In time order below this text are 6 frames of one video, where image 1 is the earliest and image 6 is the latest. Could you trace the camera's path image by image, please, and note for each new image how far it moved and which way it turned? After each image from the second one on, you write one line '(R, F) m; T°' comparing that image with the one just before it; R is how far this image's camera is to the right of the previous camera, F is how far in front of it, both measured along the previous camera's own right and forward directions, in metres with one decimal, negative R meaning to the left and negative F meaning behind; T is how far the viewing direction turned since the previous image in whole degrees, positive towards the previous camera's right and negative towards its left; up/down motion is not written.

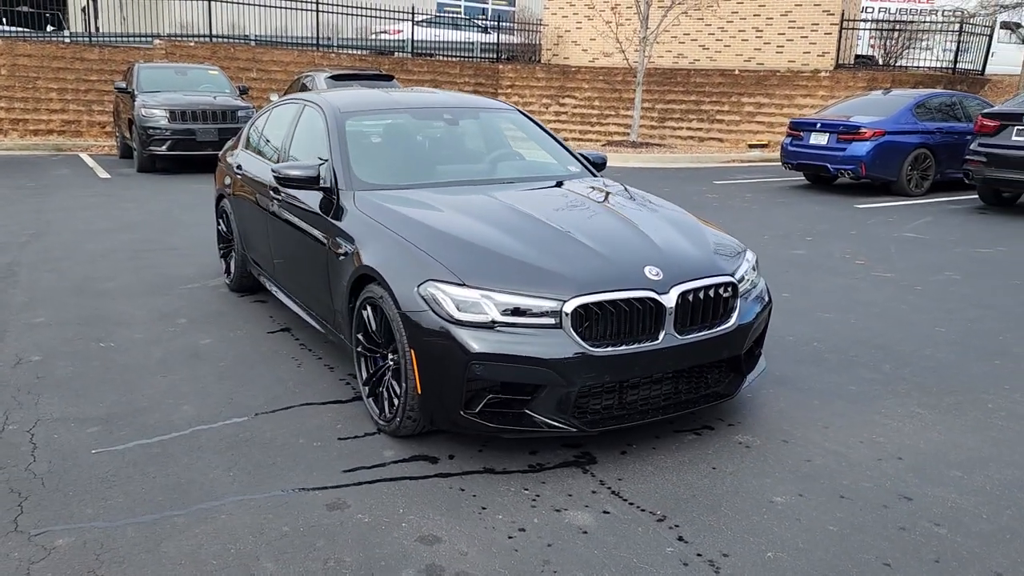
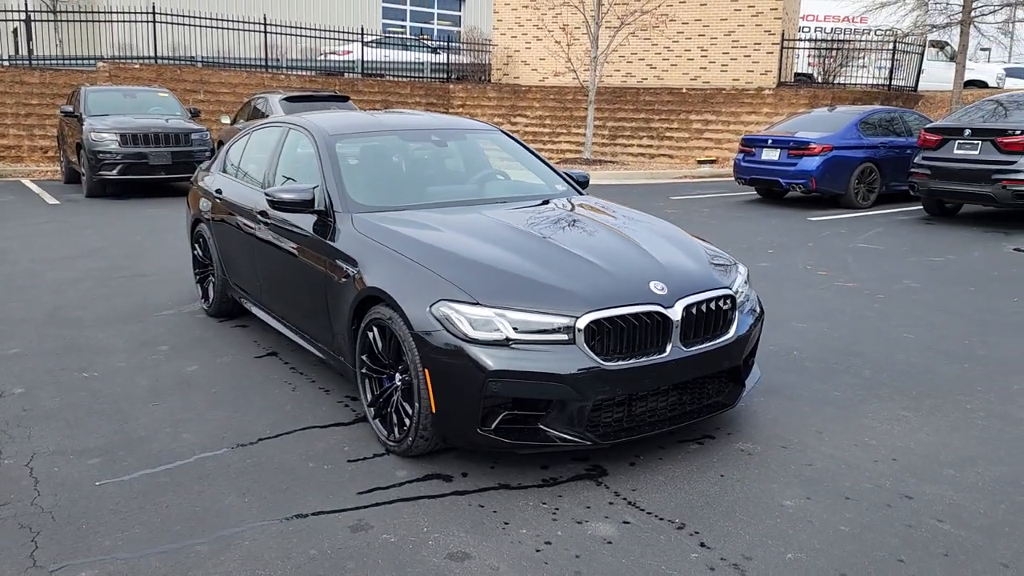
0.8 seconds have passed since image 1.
(-0.3, -0.1) m; +4°
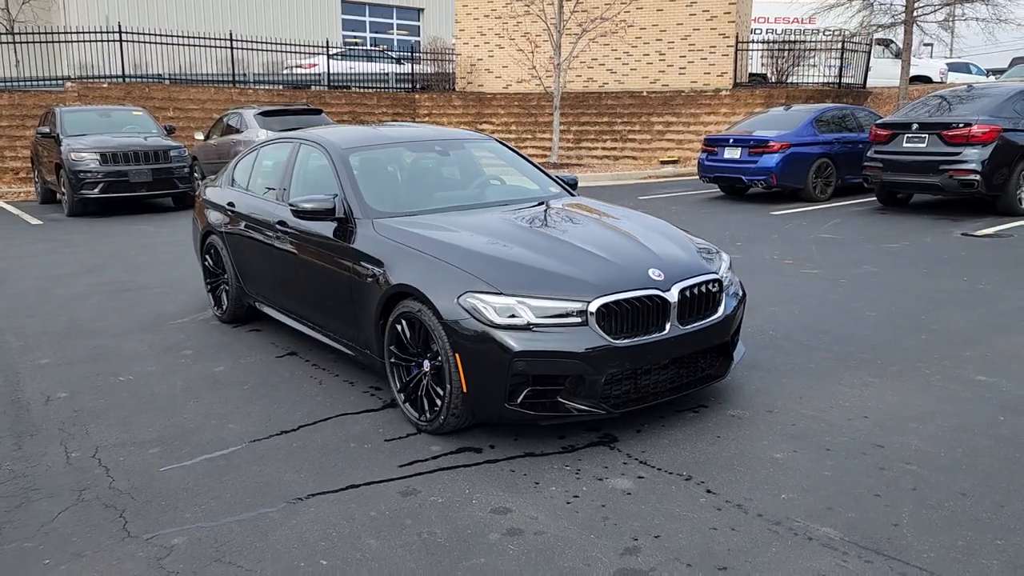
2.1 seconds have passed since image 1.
(-0.3, -0.5) m; +3°
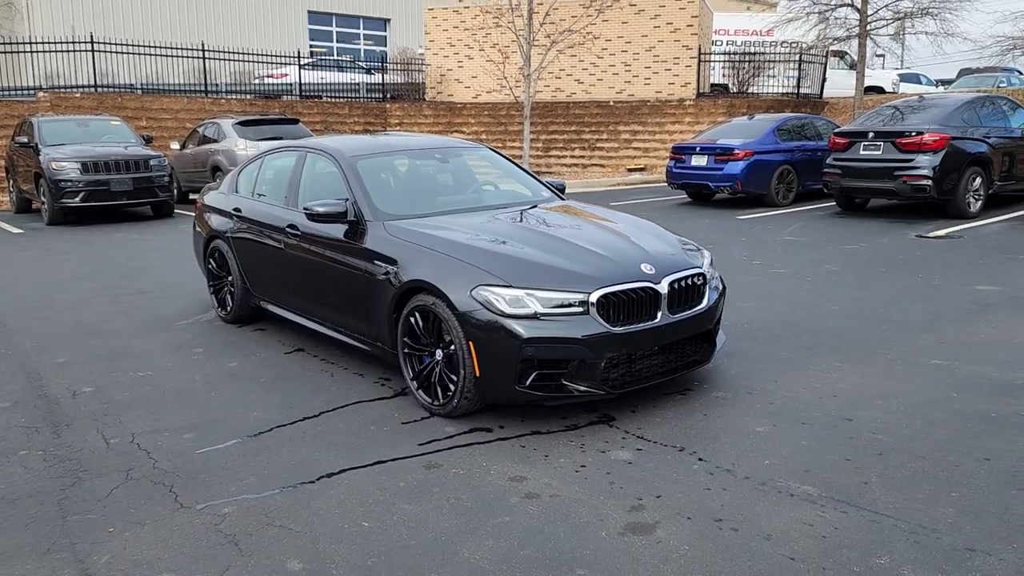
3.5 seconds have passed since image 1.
(-0.2, -0.4) m; +3°
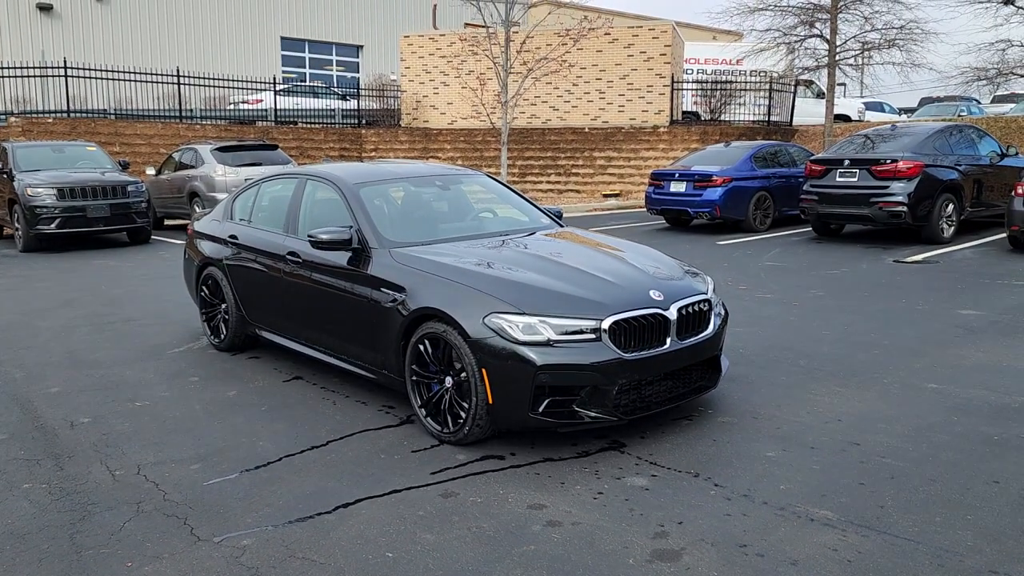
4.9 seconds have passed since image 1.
(-0.2, 0.0) m; +2°
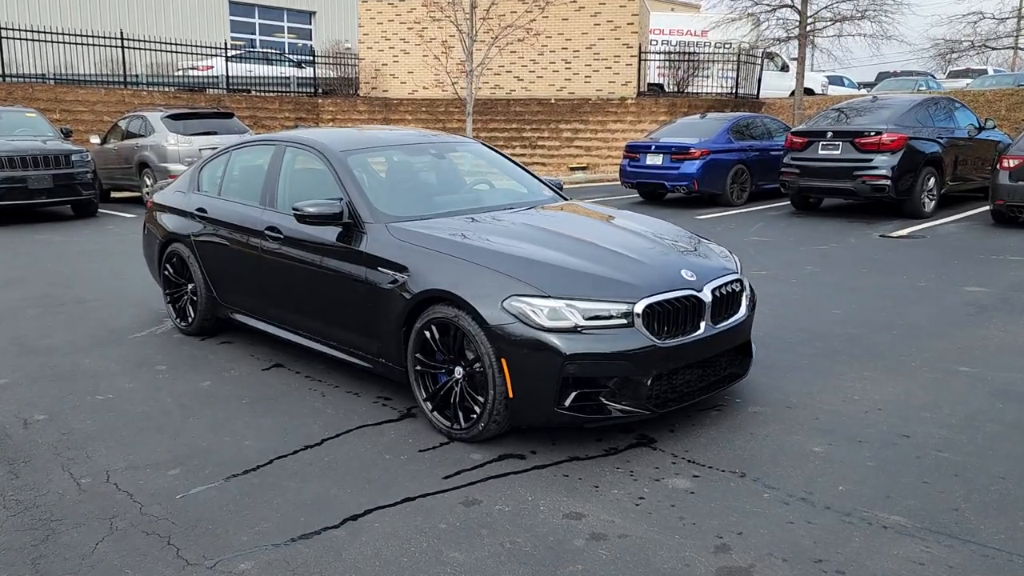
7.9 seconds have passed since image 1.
(-0.3, +0.5) m; +3°
